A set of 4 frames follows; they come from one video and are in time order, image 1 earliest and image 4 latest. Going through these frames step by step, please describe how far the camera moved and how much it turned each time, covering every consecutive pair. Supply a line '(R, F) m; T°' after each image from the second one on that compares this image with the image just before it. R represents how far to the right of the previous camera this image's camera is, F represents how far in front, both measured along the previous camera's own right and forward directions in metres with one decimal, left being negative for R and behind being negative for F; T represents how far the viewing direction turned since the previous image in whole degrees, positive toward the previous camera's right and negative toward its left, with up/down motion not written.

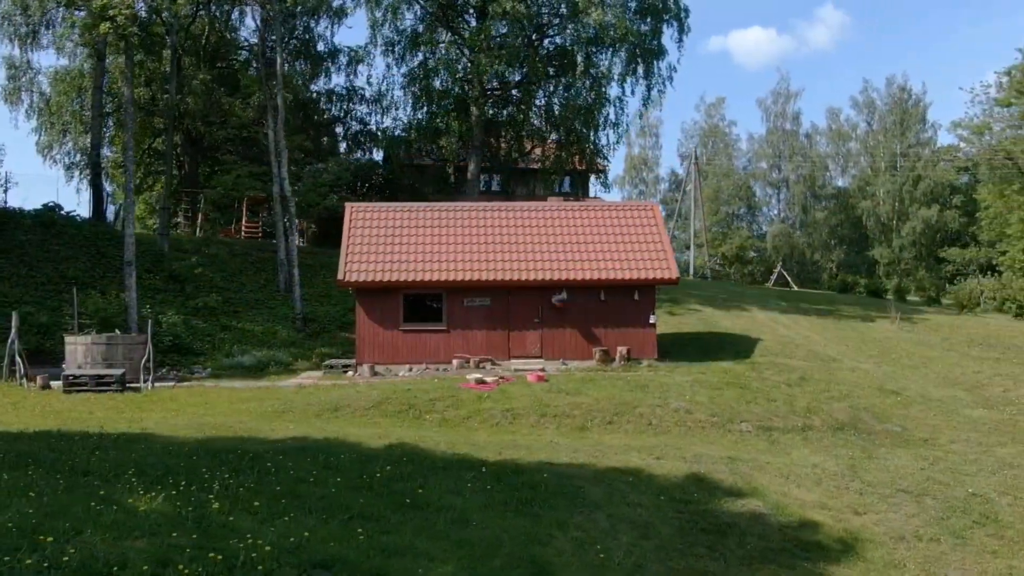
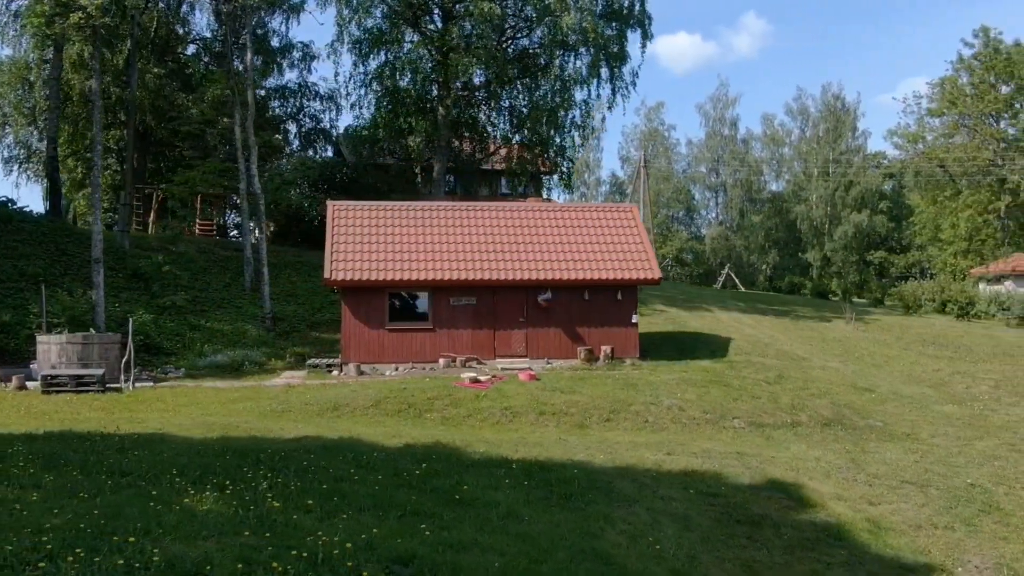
(-1.3, -0.1) m; +4°
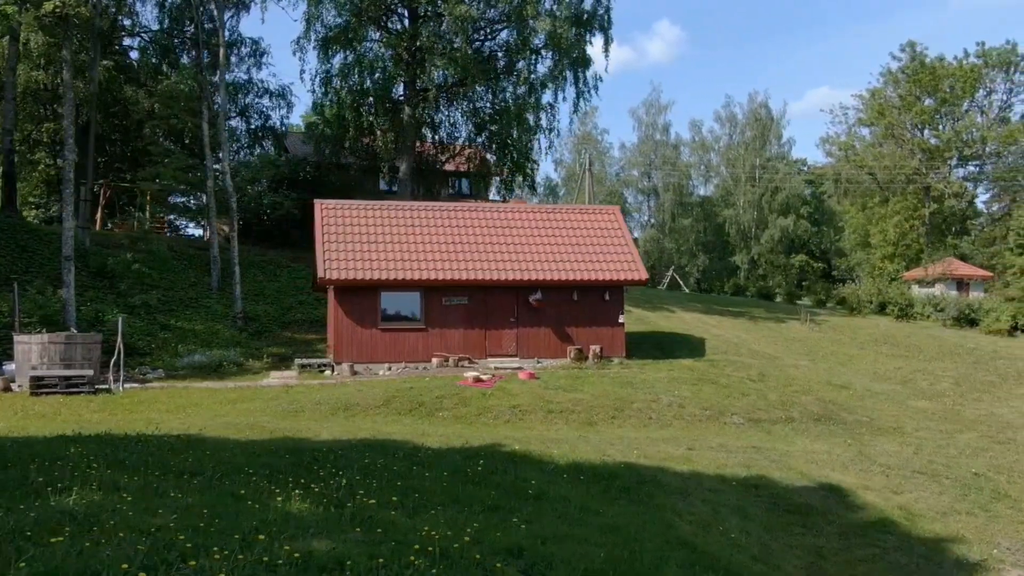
(-1.8, -0.2) m; +5°
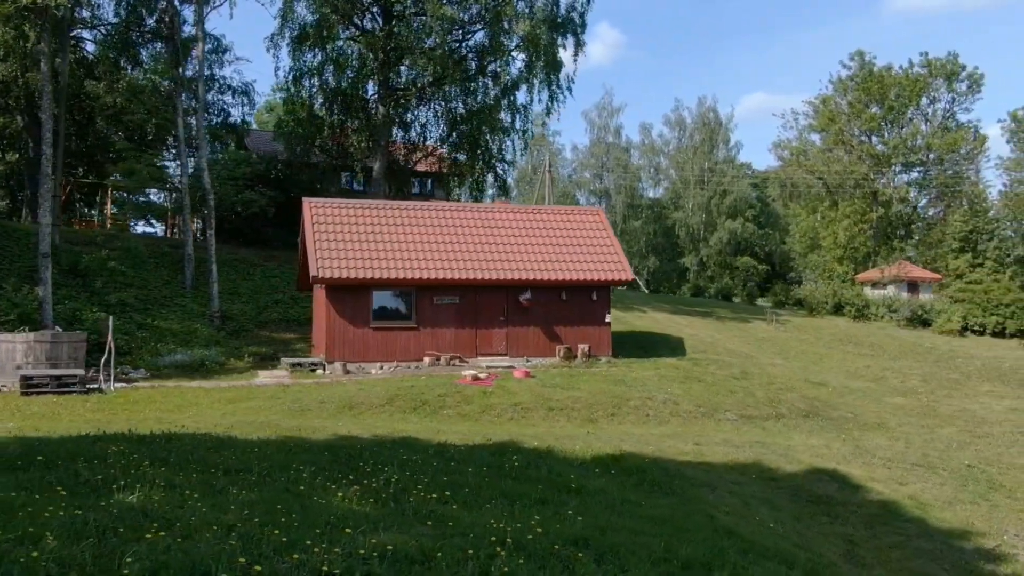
(-1.2, -0.2) m; +4°
